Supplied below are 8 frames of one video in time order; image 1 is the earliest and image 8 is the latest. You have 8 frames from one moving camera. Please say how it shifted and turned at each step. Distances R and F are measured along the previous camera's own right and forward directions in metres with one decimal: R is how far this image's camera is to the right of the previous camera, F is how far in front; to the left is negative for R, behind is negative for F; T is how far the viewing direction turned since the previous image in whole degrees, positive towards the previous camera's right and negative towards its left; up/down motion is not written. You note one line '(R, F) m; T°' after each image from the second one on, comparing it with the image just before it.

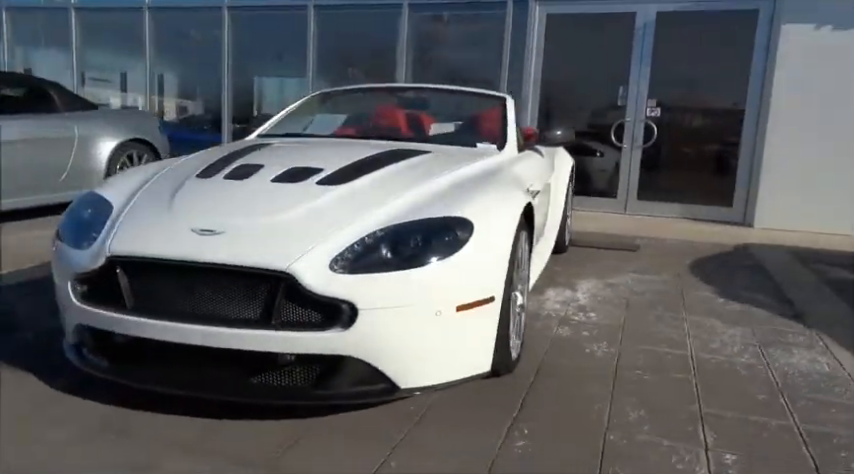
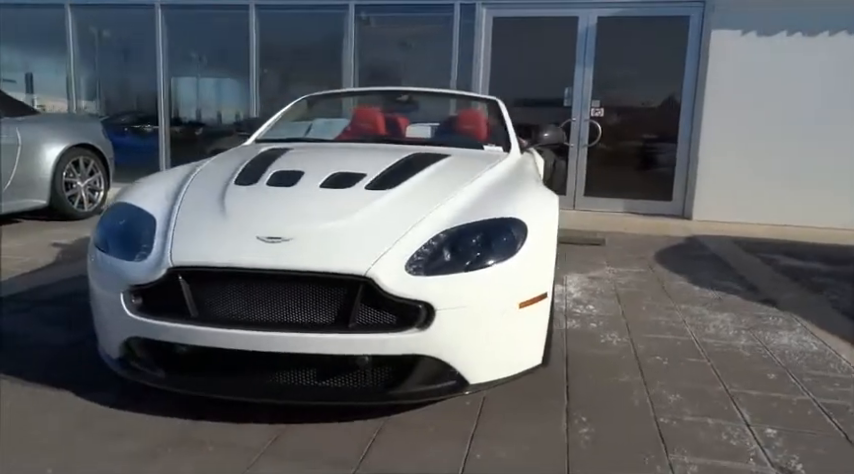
(-0.5, 0.0) m; +7°
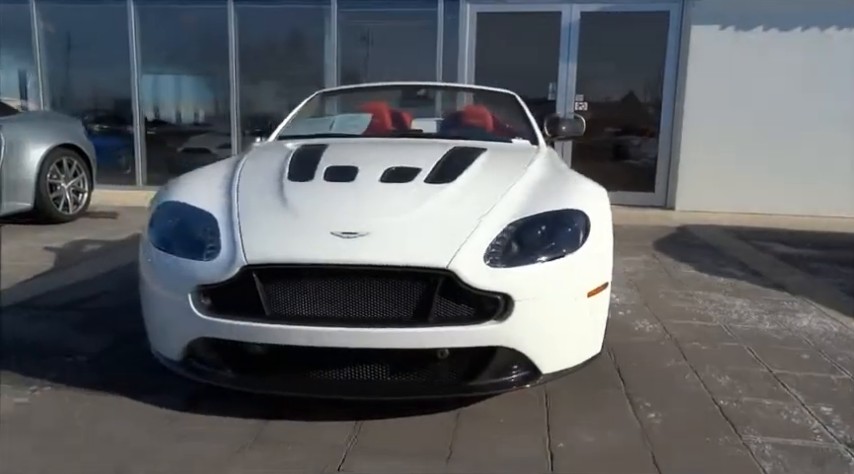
(-0.4, 0.0) m; +4°
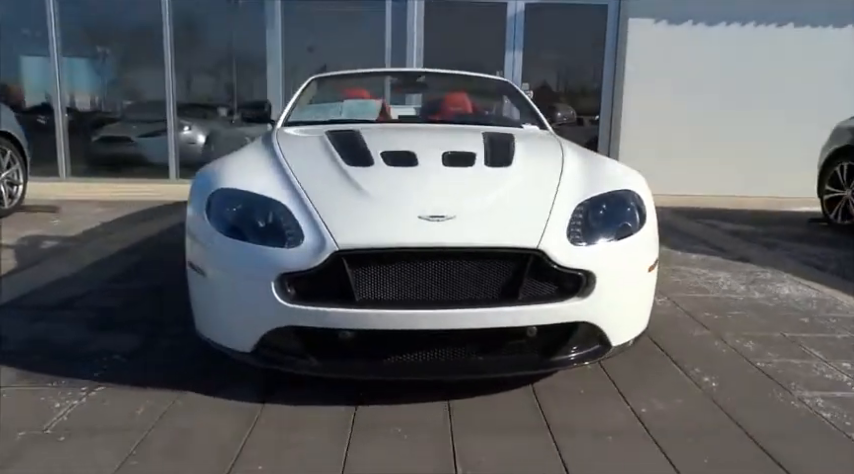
(-0.6, 0.0) m; +8°
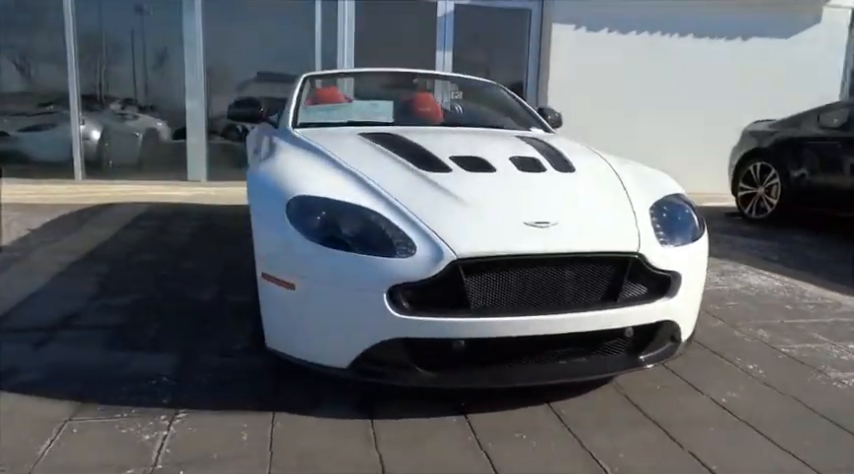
(-0.8, +0.1) m; +11°
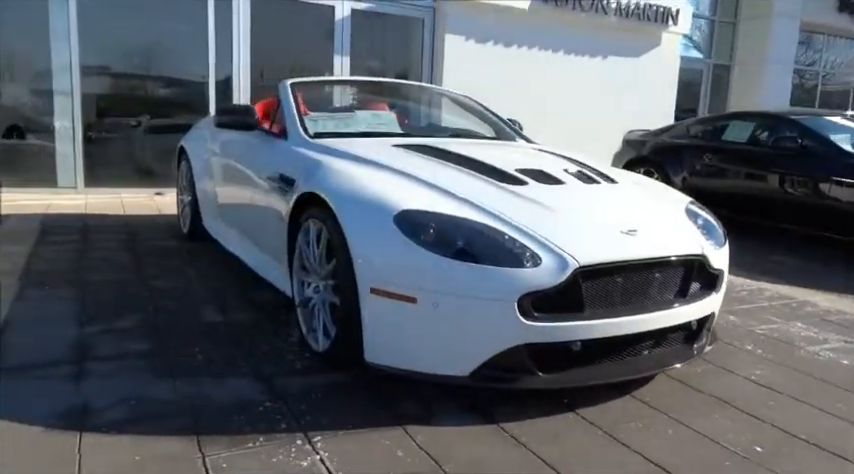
(-1.0, 0.0) m; +15°
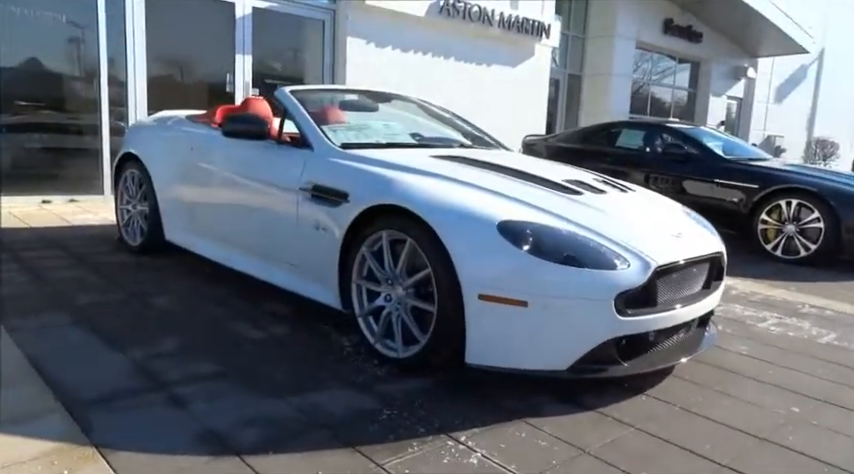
(-1.1, 0.0) m; +15°
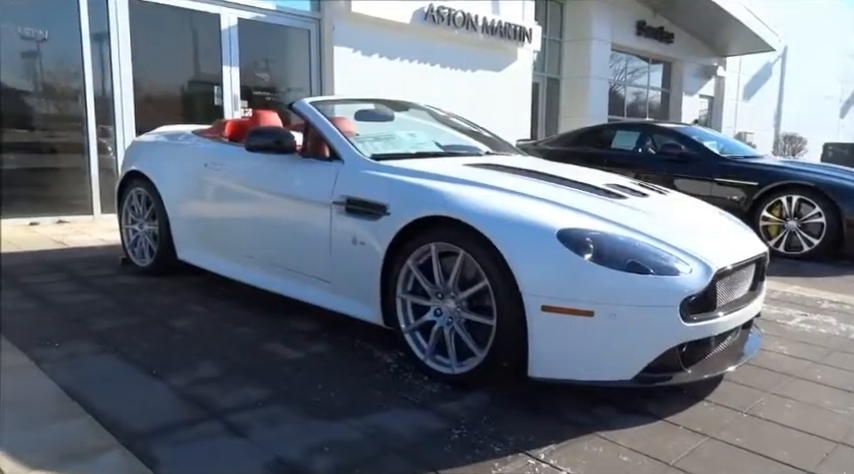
(-0.3, +0.1) m; +3°
